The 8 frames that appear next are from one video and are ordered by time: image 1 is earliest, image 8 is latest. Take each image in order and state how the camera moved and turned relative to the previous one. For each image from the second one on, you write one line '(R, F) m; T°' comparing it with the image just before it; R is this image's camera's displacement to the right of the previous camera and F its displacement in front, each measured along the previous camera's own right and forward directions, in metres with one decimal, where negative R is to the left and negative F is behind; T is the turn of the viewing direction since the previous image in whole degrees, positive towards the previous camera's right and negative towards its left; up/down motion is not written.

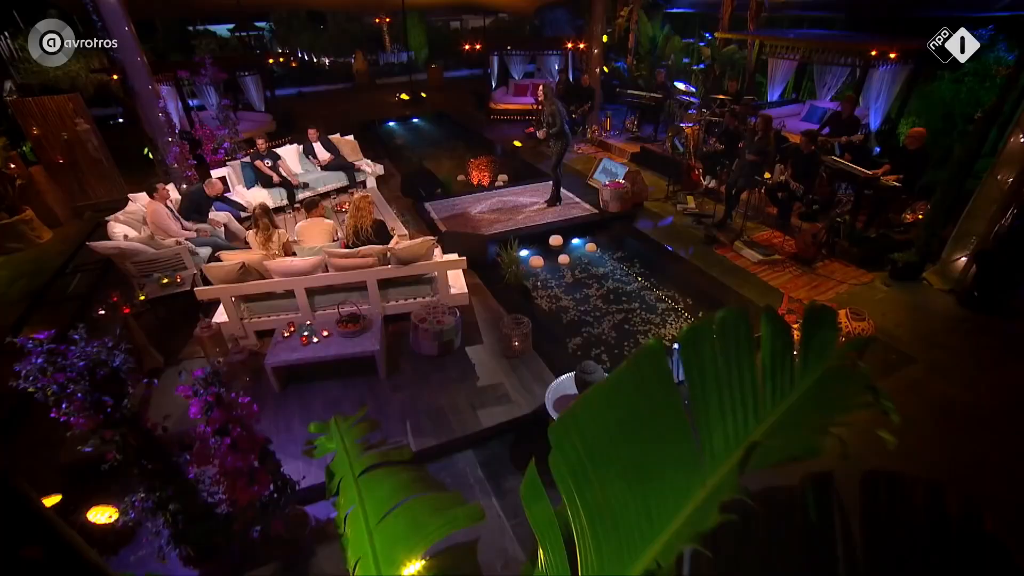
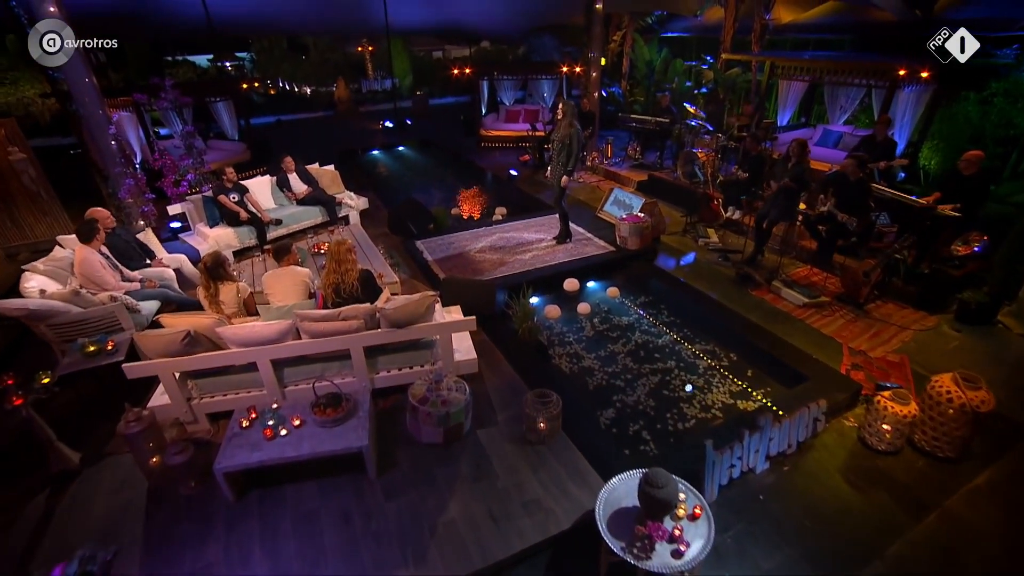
(-0.3, +1.0) m; +2°
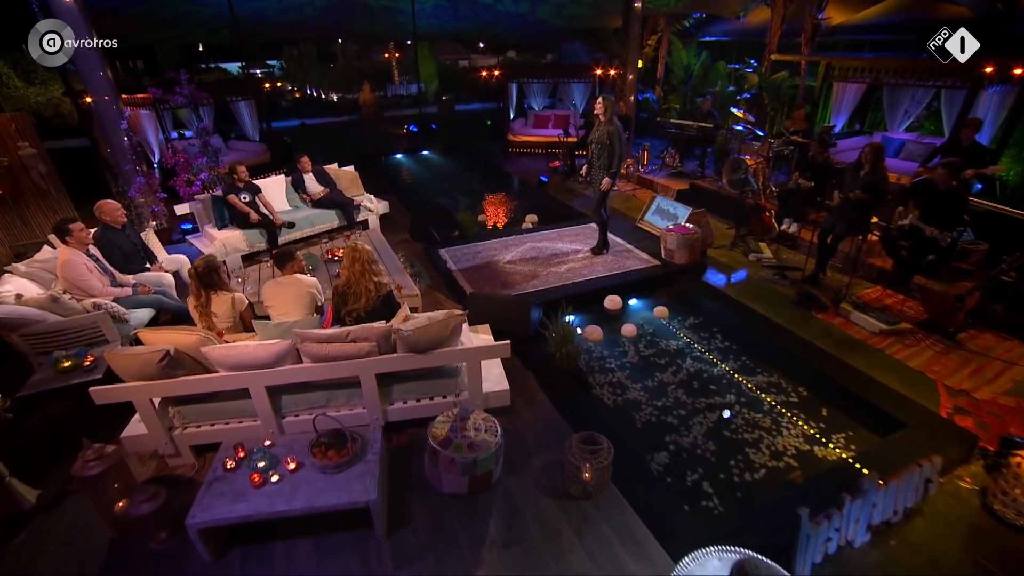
(-0.1, +0.6) m; -2°
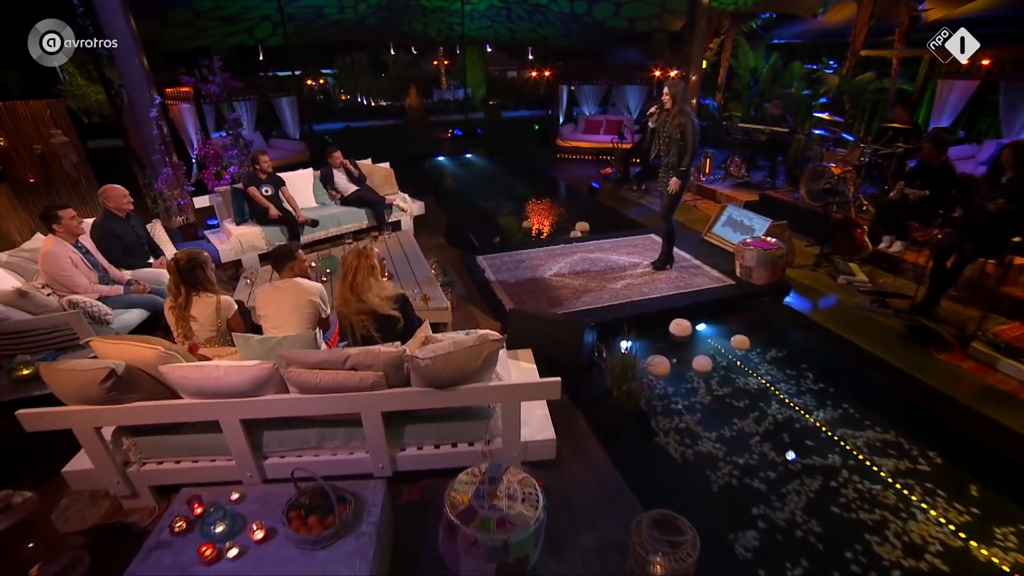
(-0.1, +0.8) m; -4°
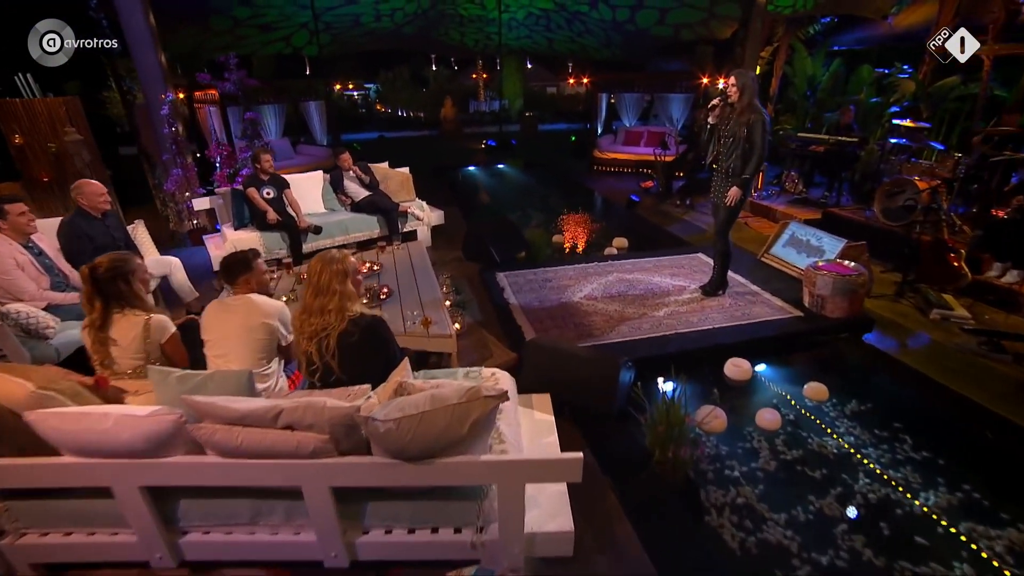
(+0.1, +0.7) m; -4°
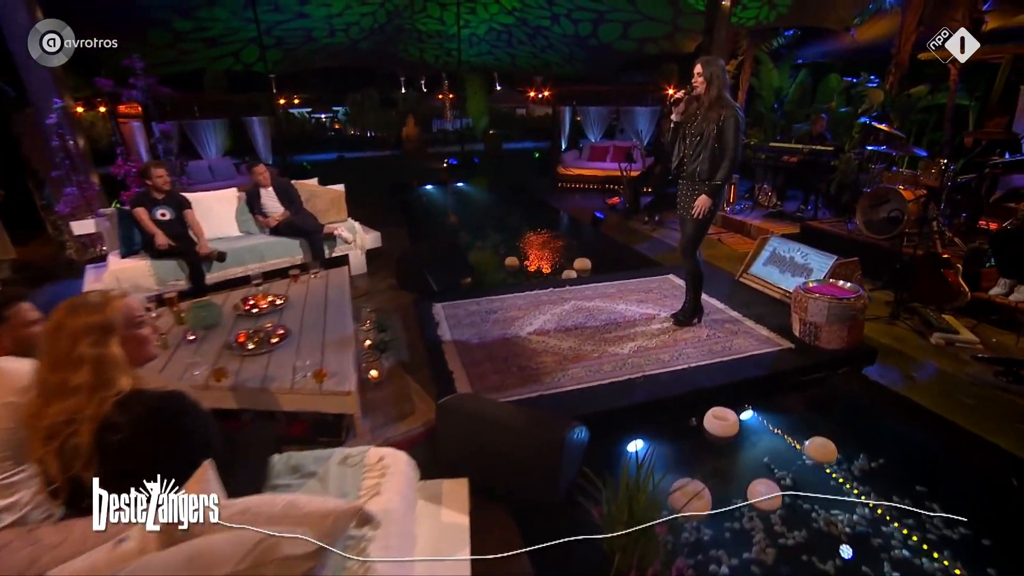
(+0.3, +0.7) m; +3°
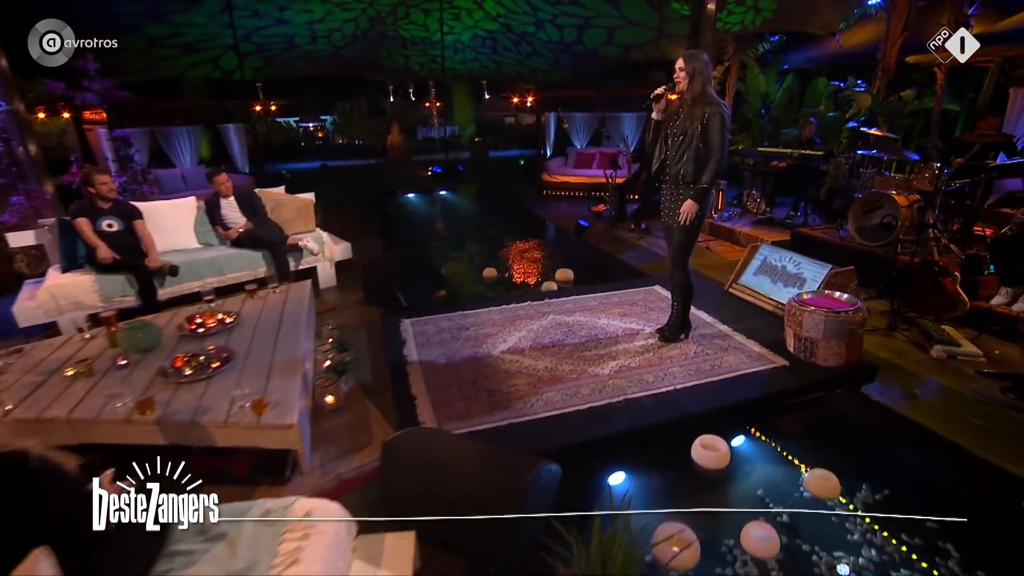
(+0.1, +0.3) m; +1°
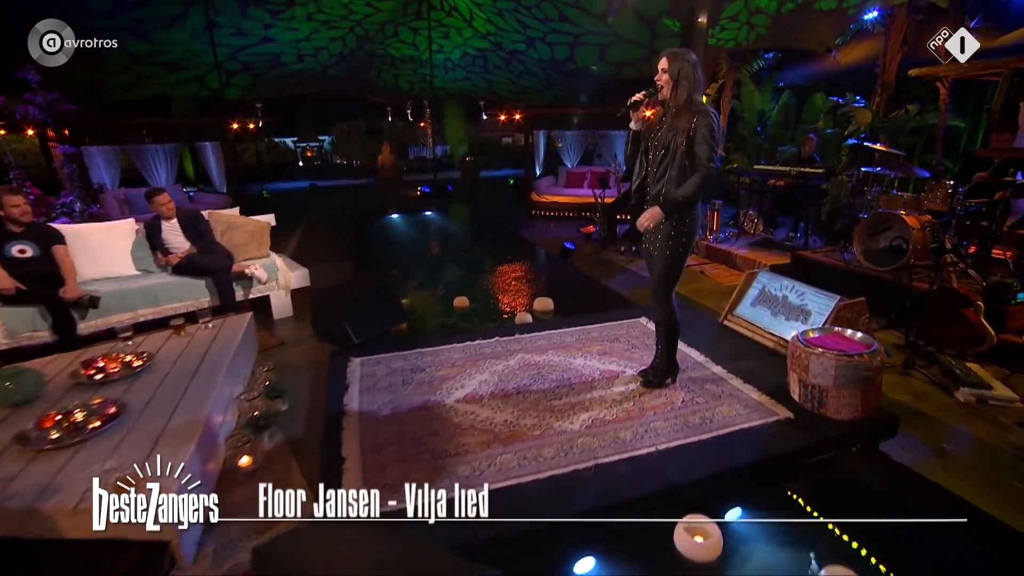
(+0.2, +0.5) m; 0°
